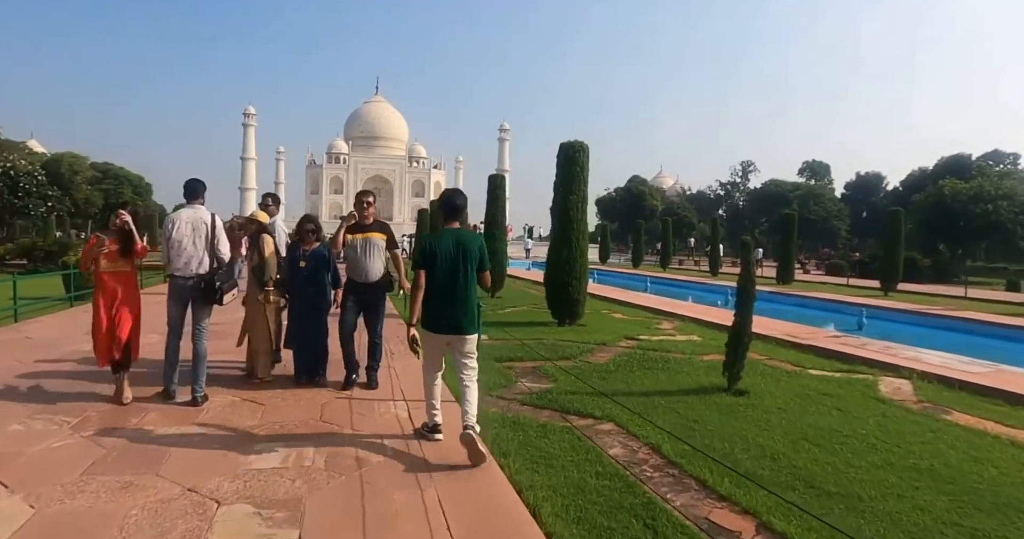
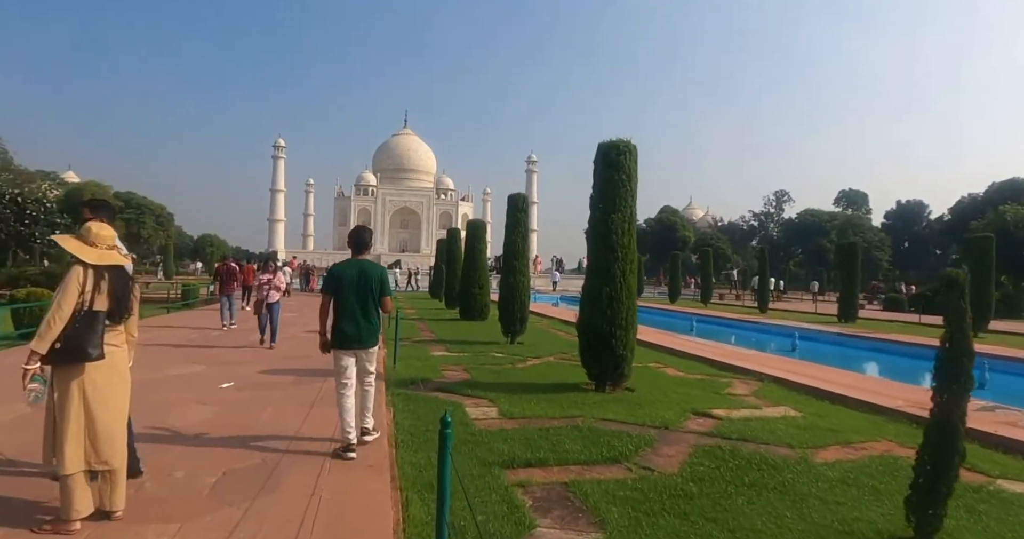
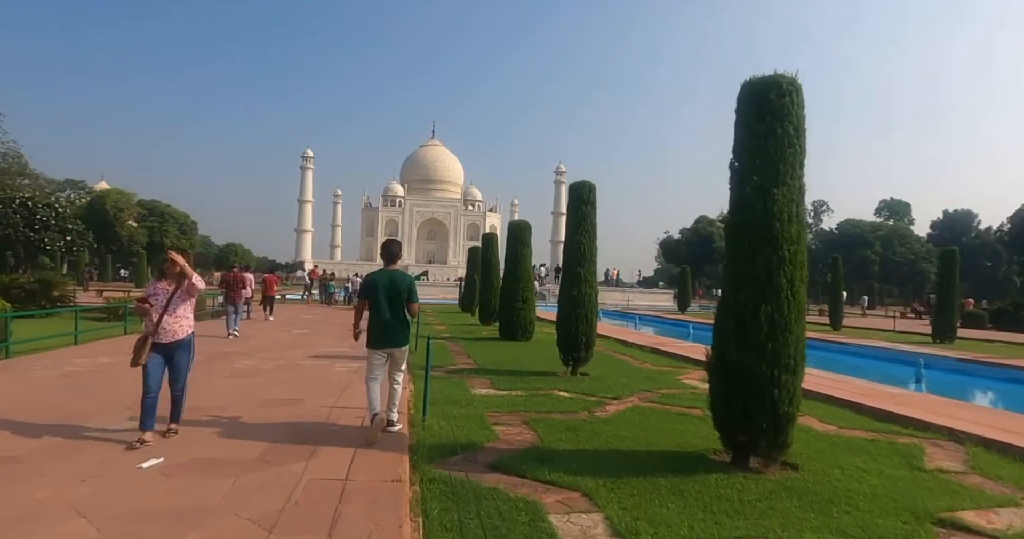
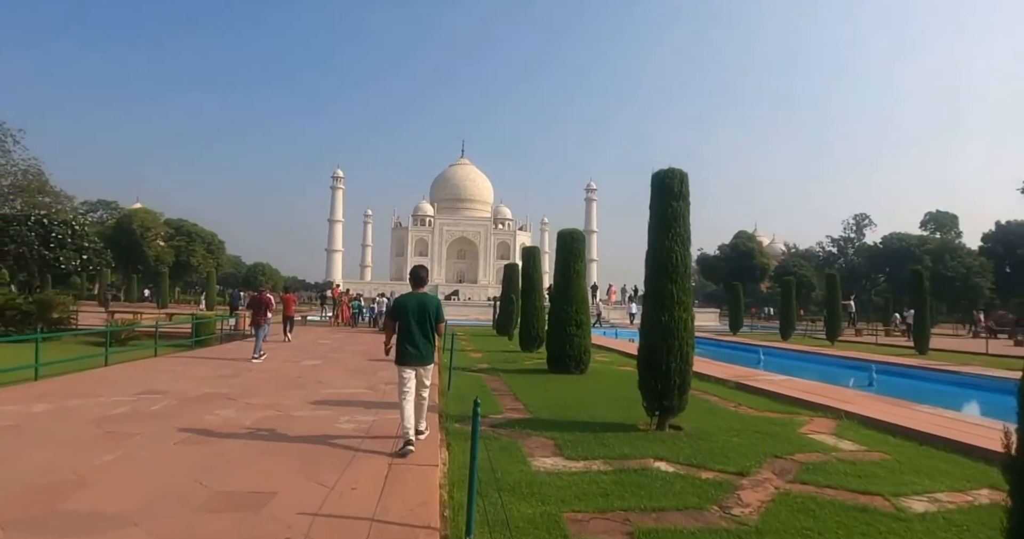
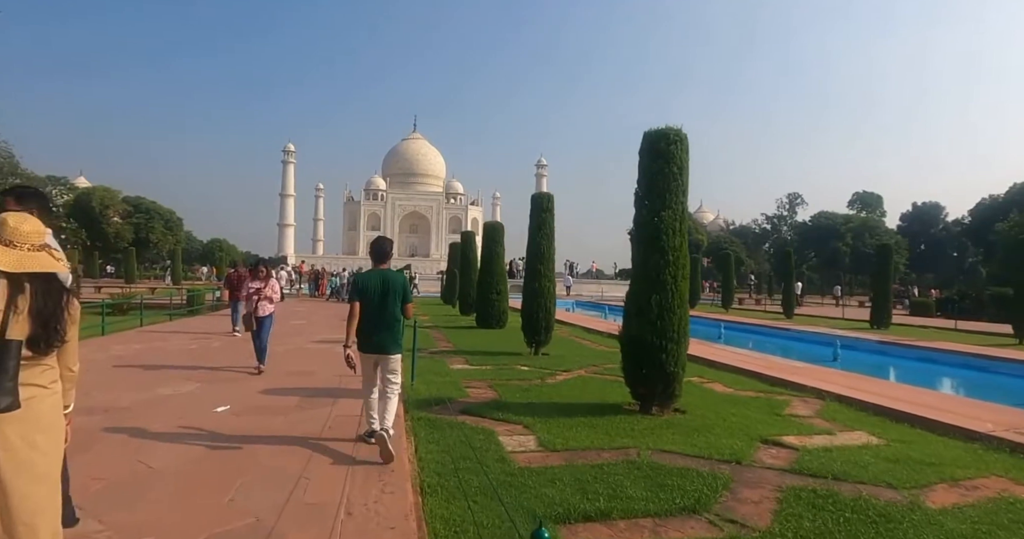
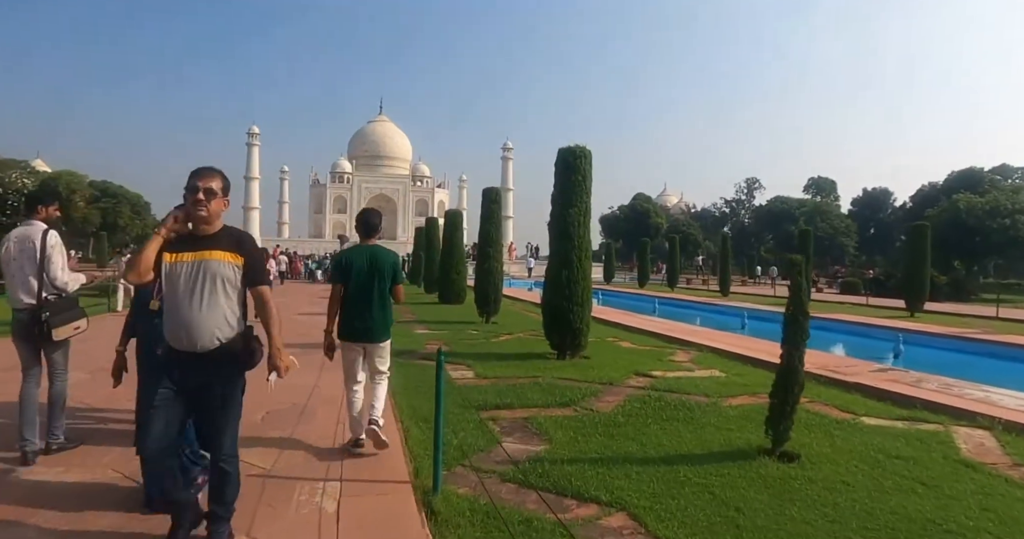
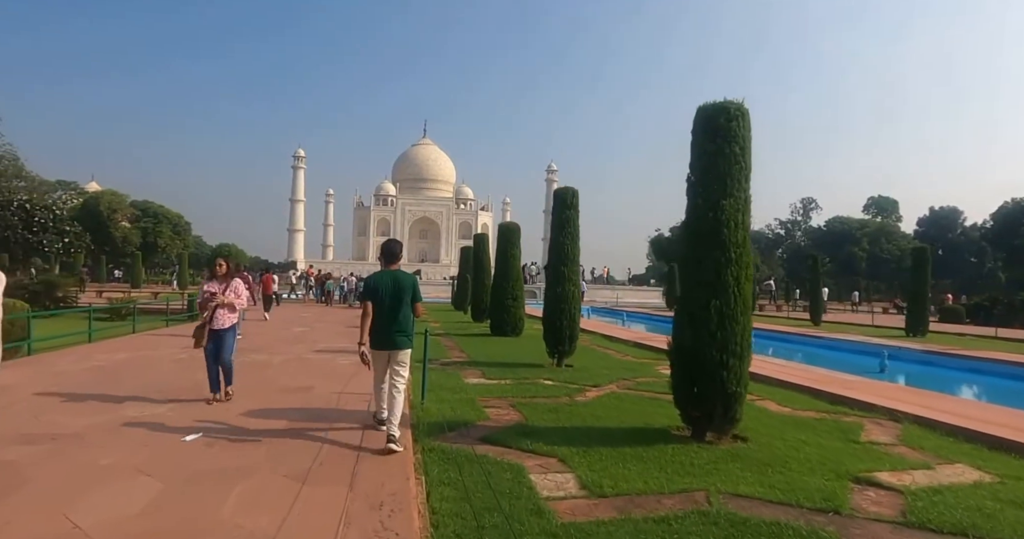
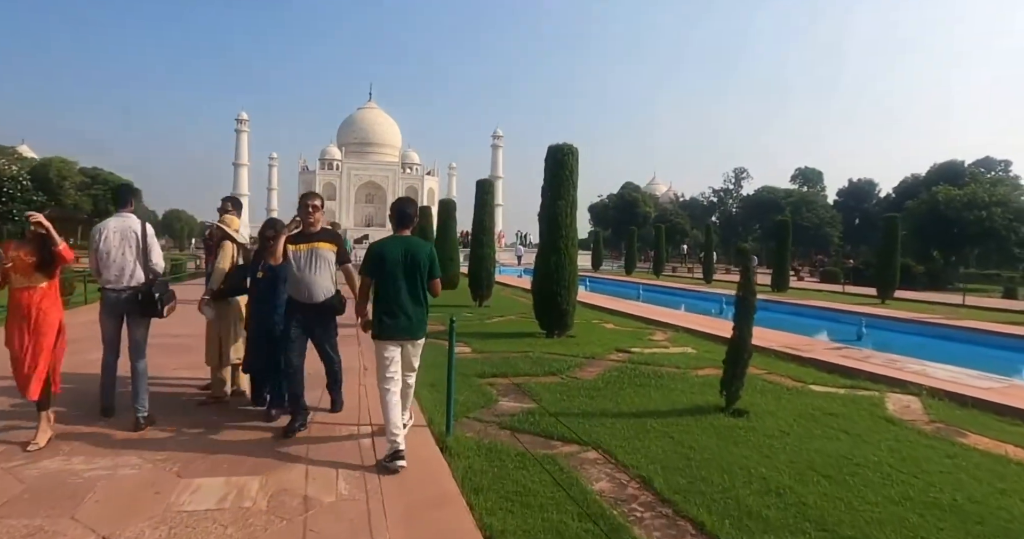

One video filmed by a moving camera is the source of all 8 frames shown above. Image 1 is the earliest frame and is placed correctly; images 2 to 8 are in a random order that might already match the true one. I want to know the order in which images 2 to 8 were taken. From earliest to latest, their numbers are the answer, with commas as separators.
8, 6, 2, 5, 7, 3, 4
